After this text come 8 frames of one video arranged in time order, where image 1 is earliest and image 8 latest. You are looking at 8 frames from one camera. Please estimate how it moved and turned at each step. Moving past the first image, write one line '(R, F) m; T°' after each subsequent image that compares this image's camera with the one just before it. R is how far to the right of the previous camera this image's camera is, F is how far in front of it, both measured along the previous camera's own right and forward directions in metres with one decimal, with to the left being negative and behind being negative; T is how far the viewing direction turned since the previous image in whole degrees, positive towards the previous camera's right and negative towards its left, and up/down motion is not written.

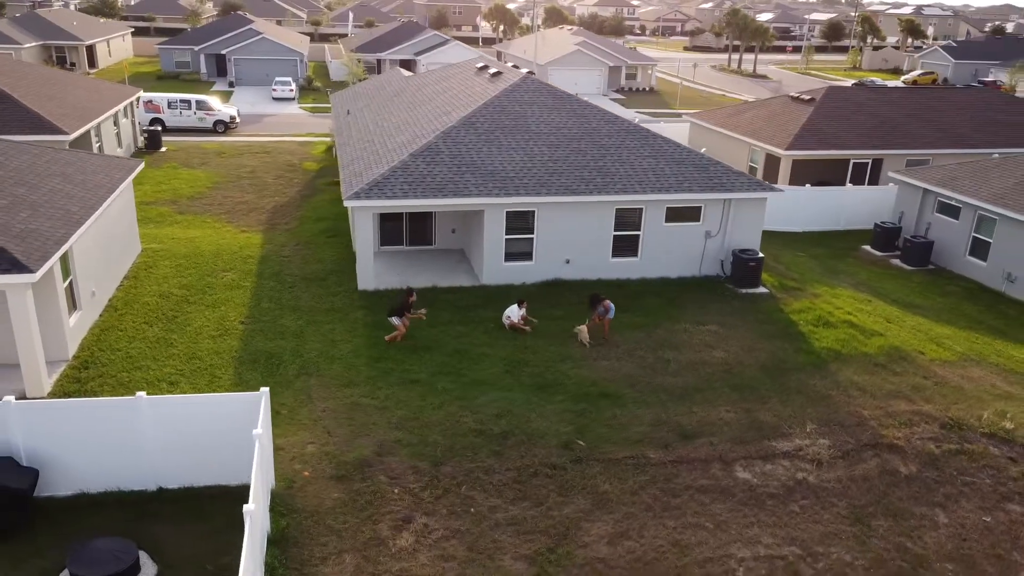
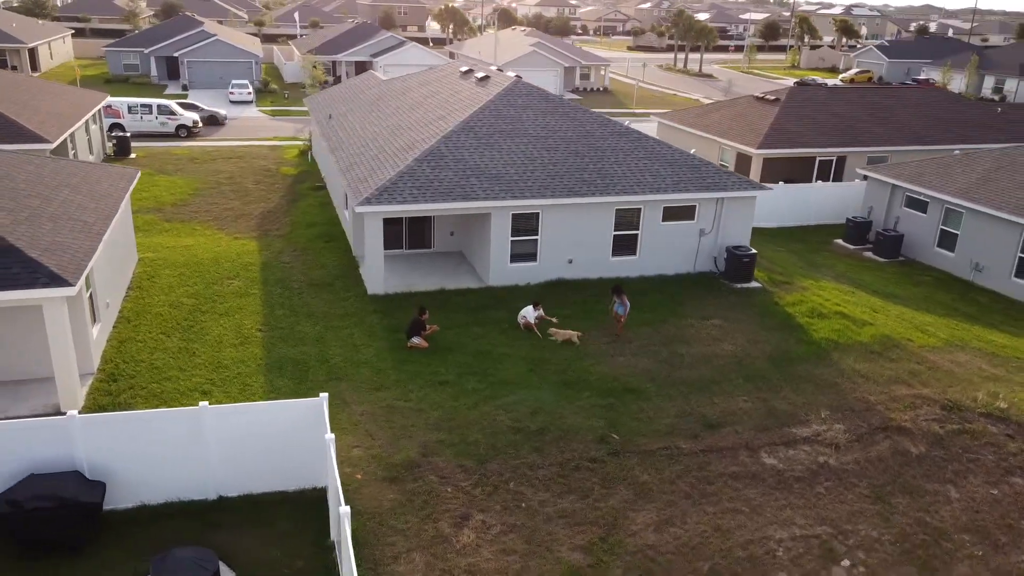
(-1.5, -0.3) m; +4°
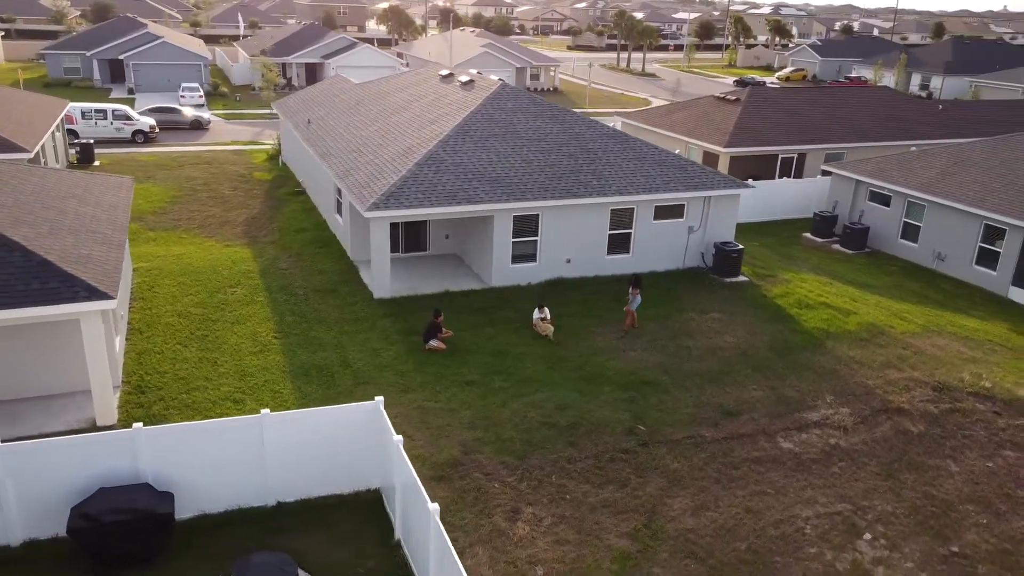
(-1.6, -0.4) m; +5°
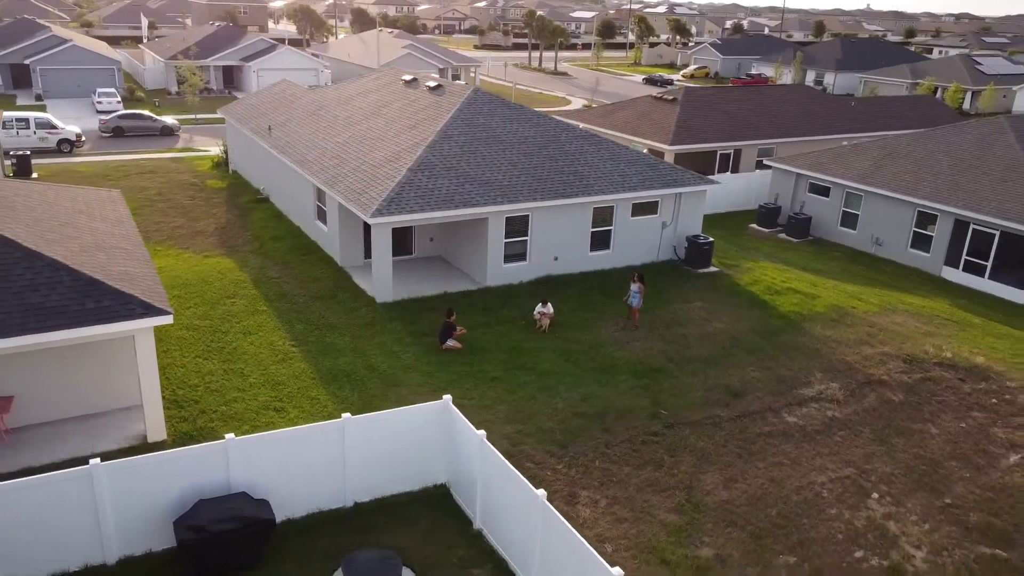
(-2.3, -0.6) m; +7°
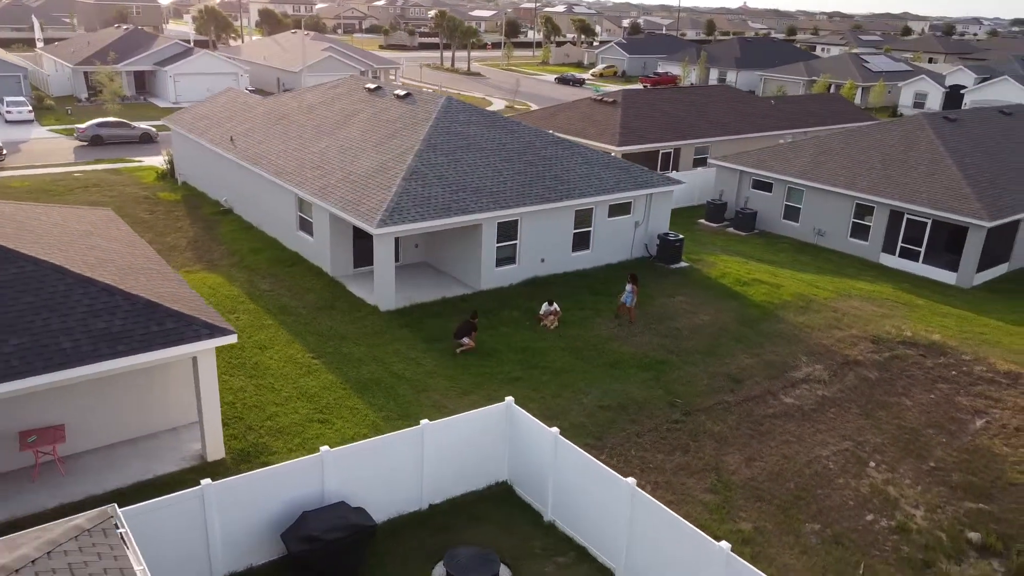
(-2.4, -0.6) m; +7°
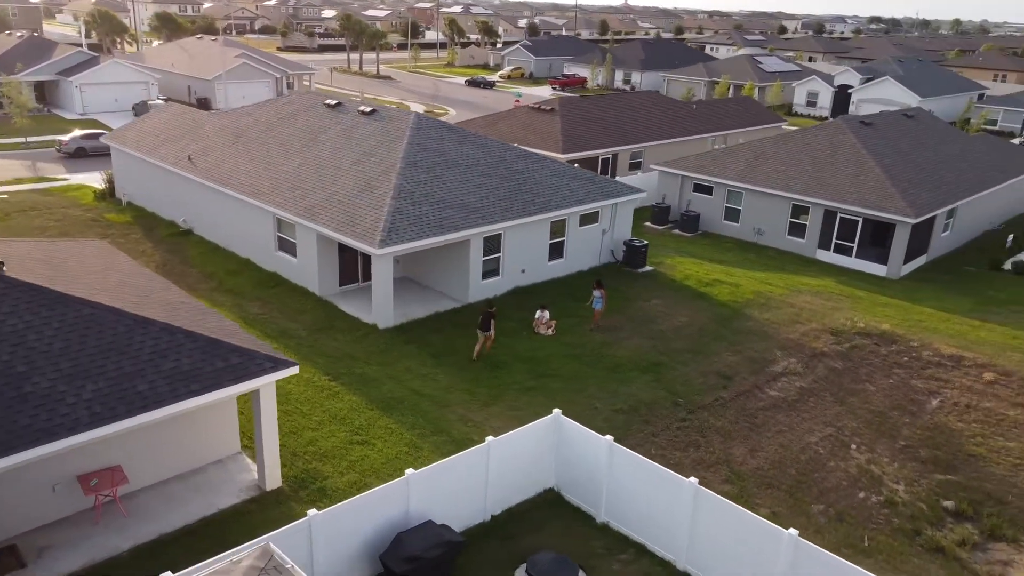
(-2.4, -0.6) m; +7°
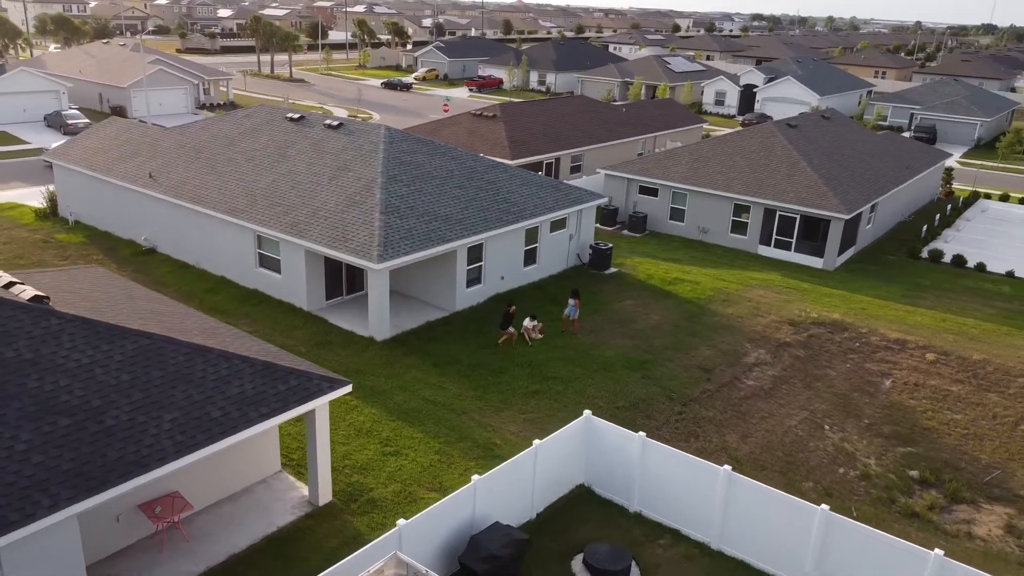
(-2.2, -0.7) m; +7°
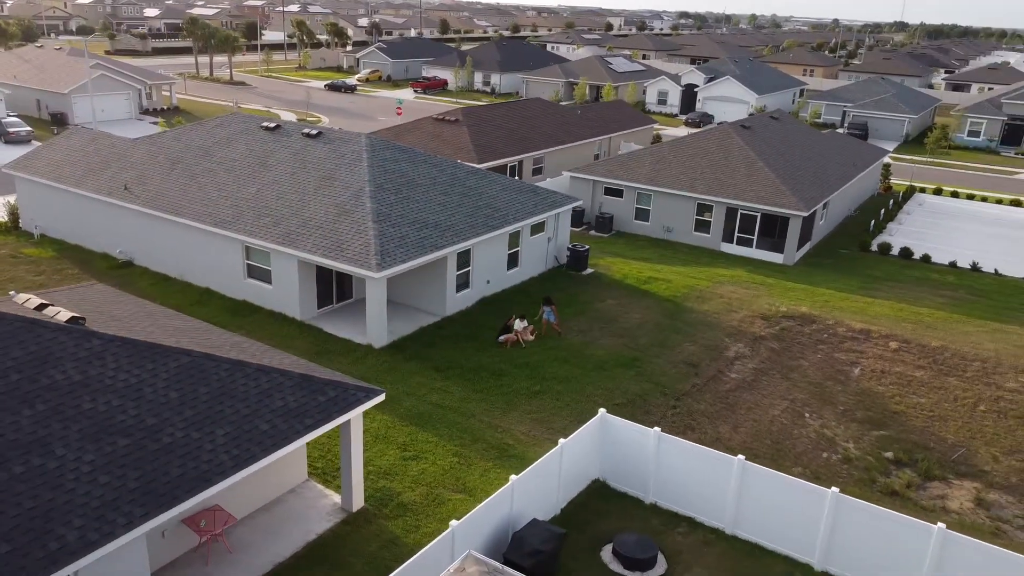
(-1.5, -0.5) m; +5°
